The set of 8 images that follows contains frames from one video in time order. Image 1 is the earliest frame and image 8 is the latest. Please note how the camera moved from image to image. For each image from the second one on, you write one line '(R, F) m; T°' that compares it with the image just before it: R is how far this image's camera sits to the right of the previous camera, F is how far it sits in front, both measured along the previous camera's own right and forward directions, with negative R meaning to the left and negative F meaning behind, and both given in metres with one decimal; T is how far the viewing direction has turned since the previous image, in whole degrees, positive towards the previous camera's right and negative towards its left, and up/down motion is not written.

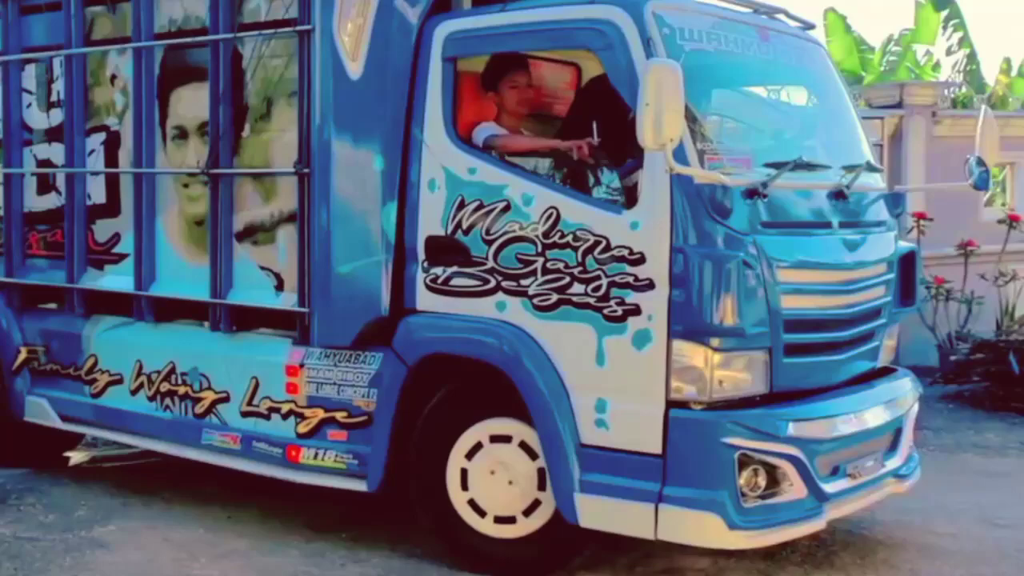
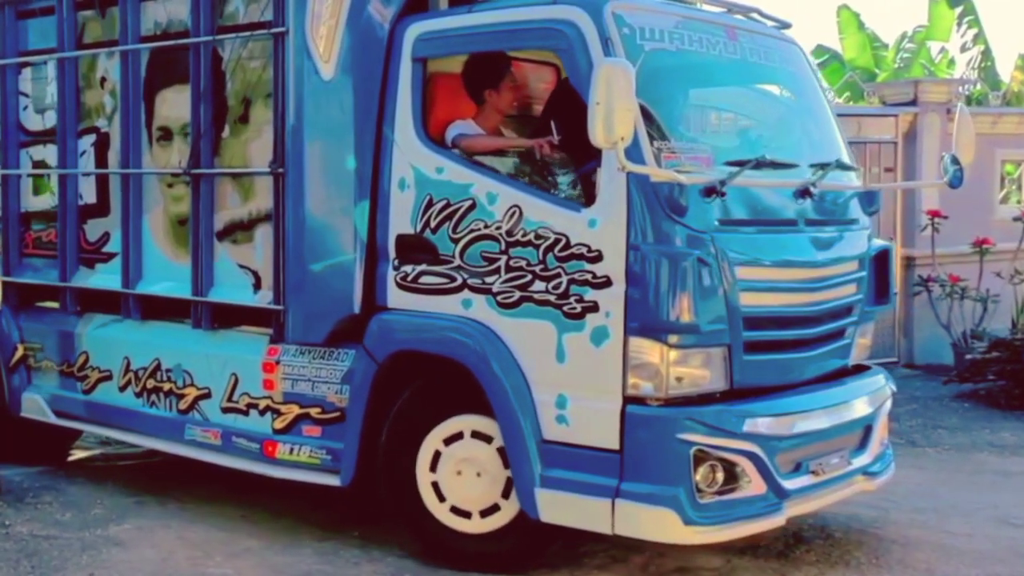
(+0.2, -0.1) m; -1°
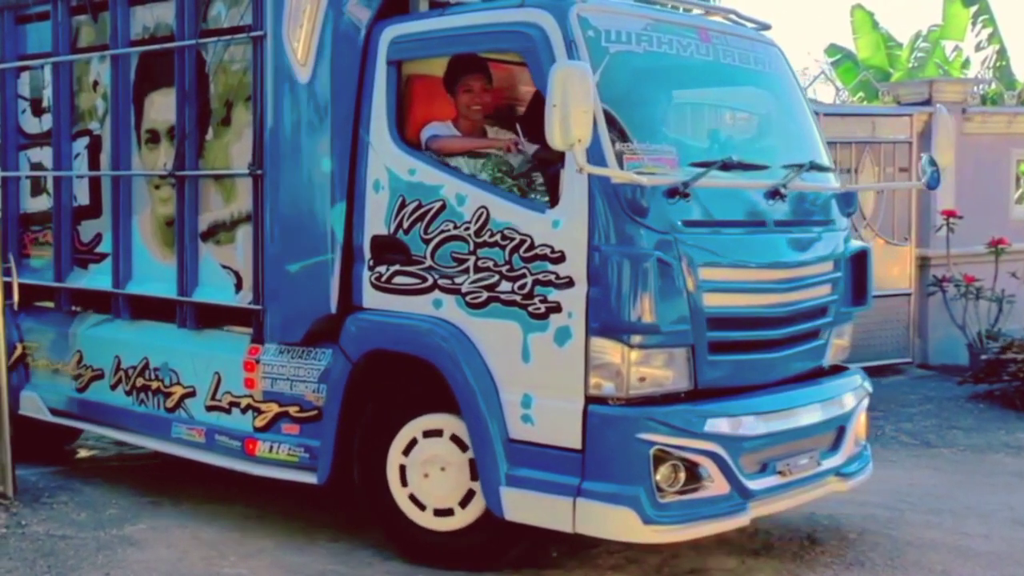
(+0.2, -0.1) m; -1°
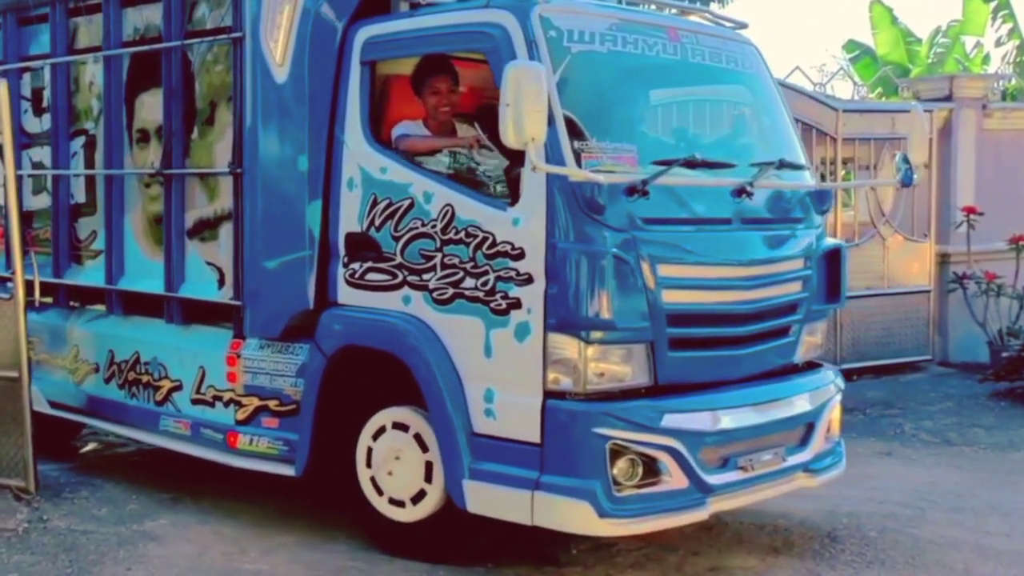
(+0.3, -0.1) m; -1°
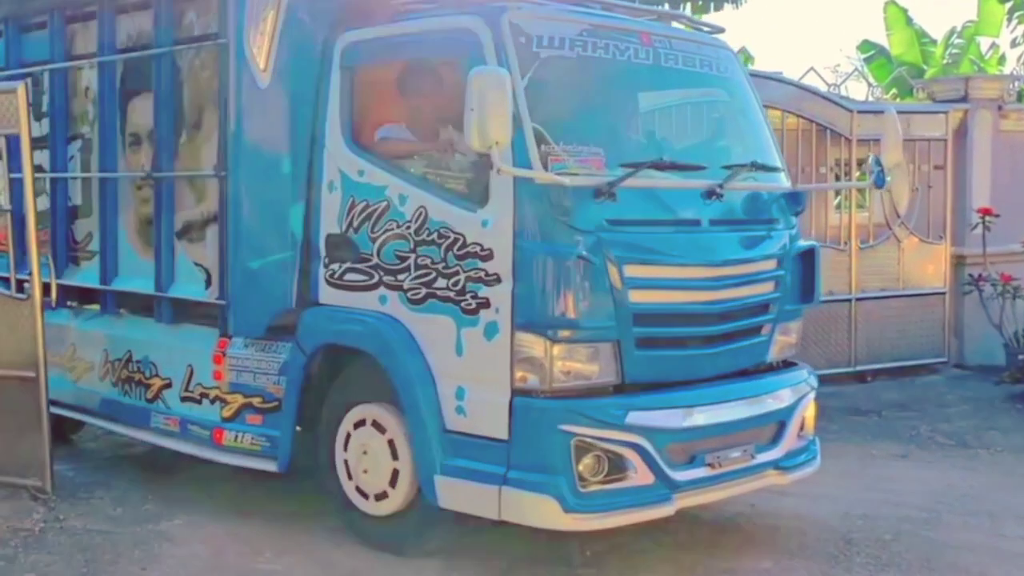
(+0.2, -0.1) m; -1°
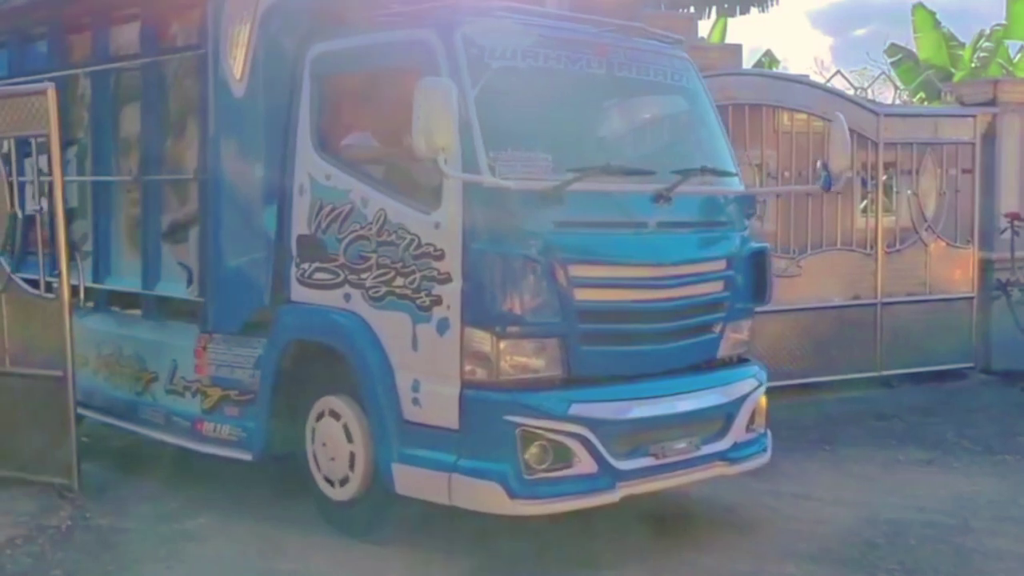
(+0.4, -0.3) m; -2°
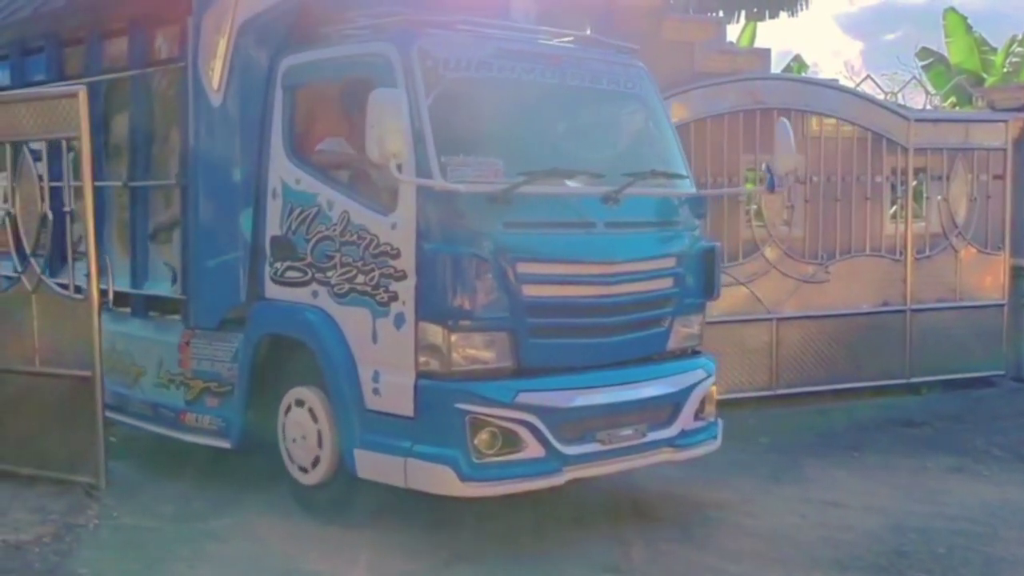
(+0.3, -0.3) m; -1°
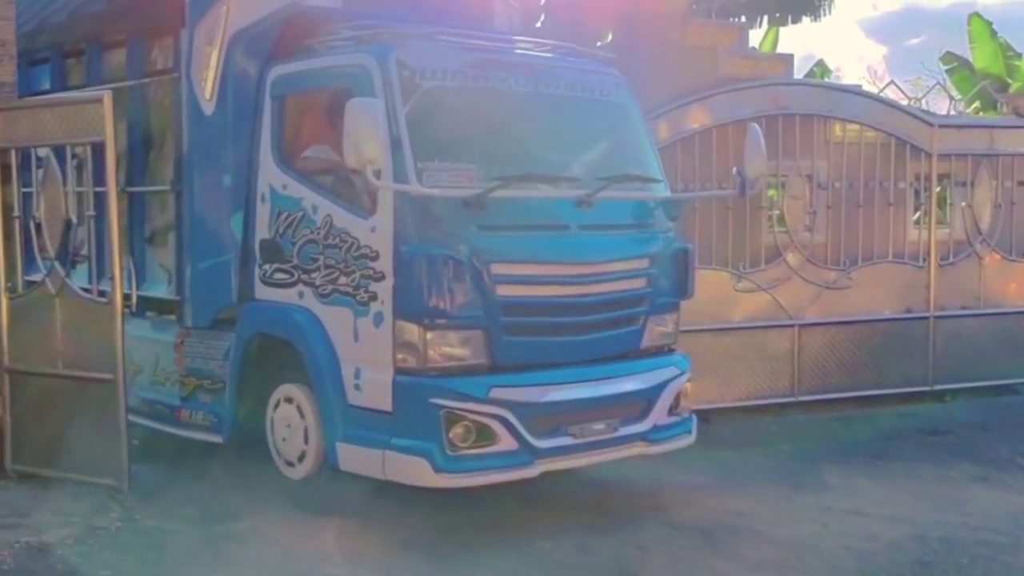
(+0.2, -0.2) m; -1°
